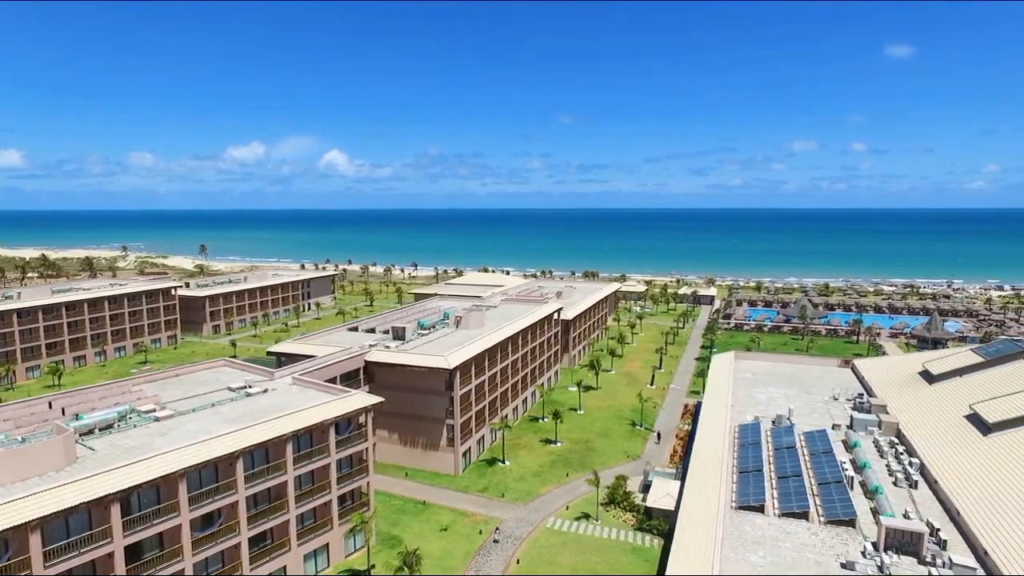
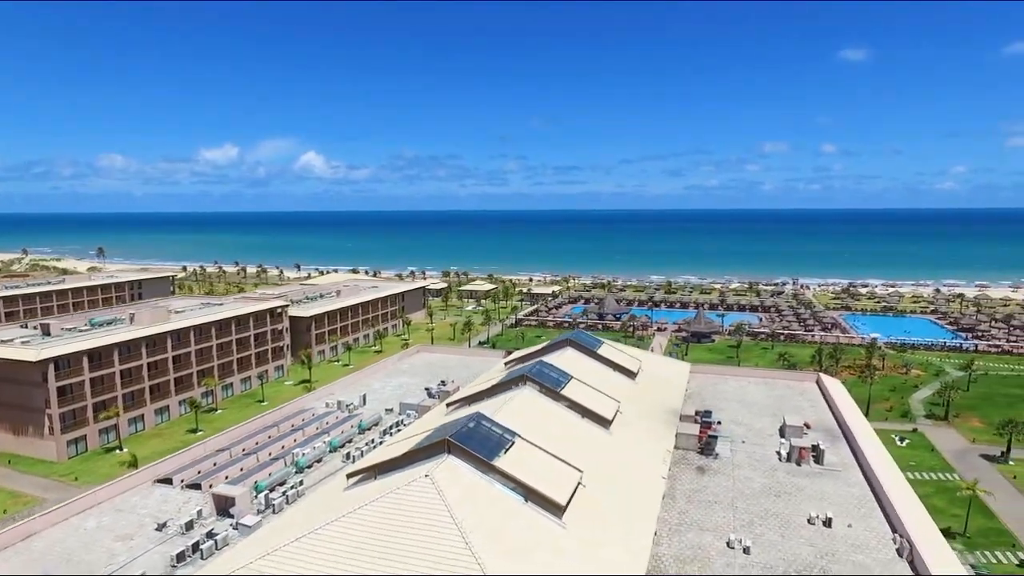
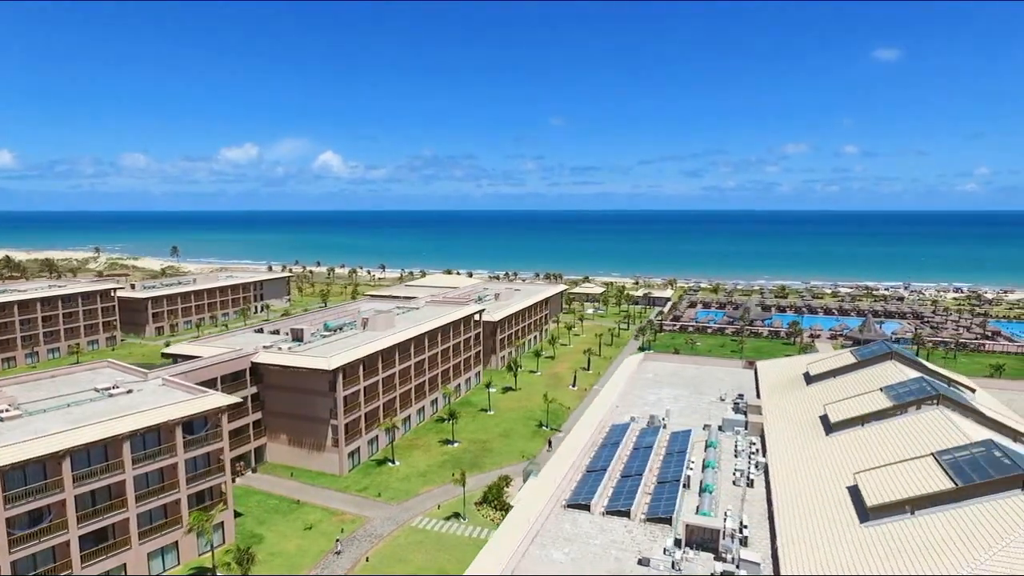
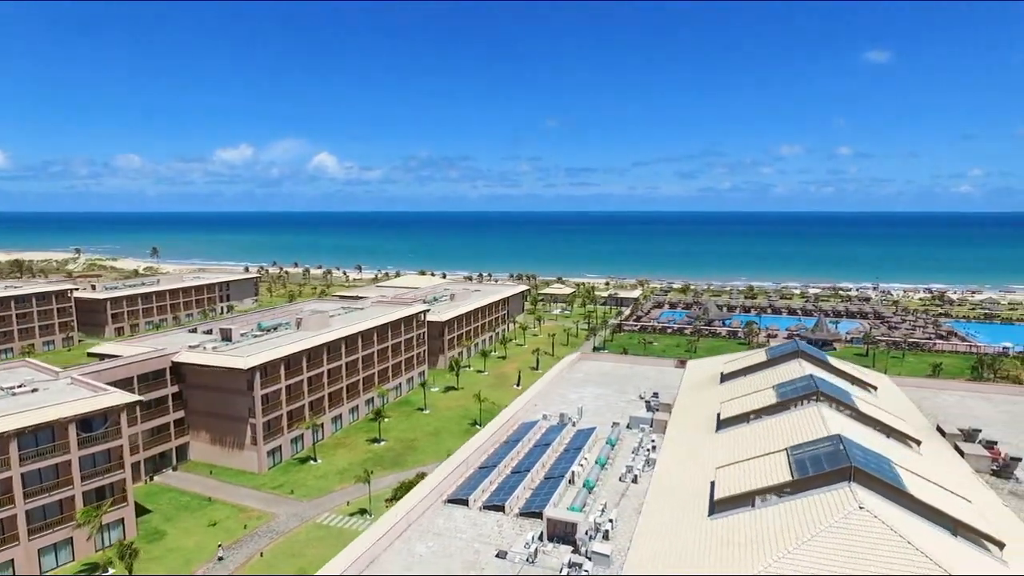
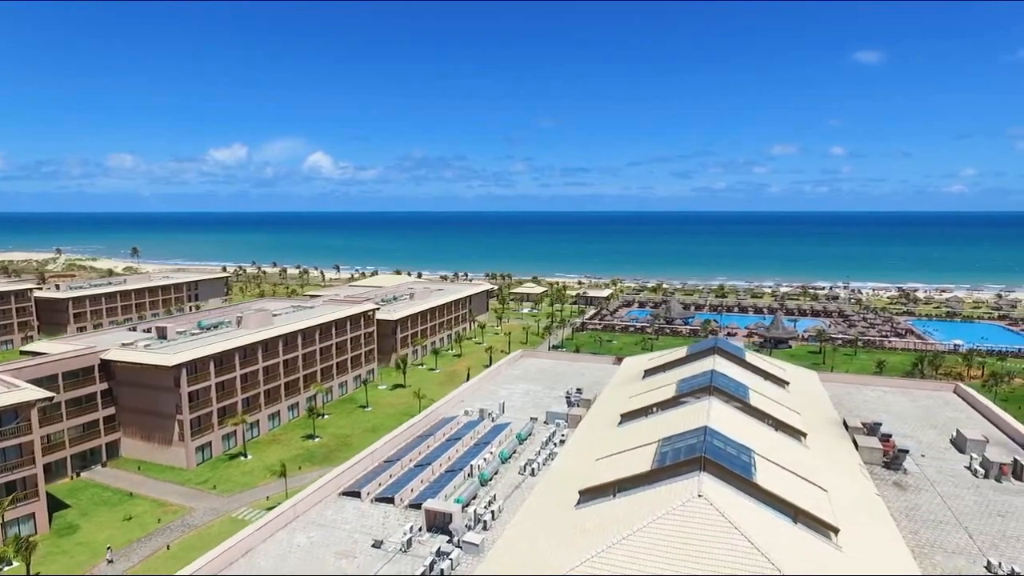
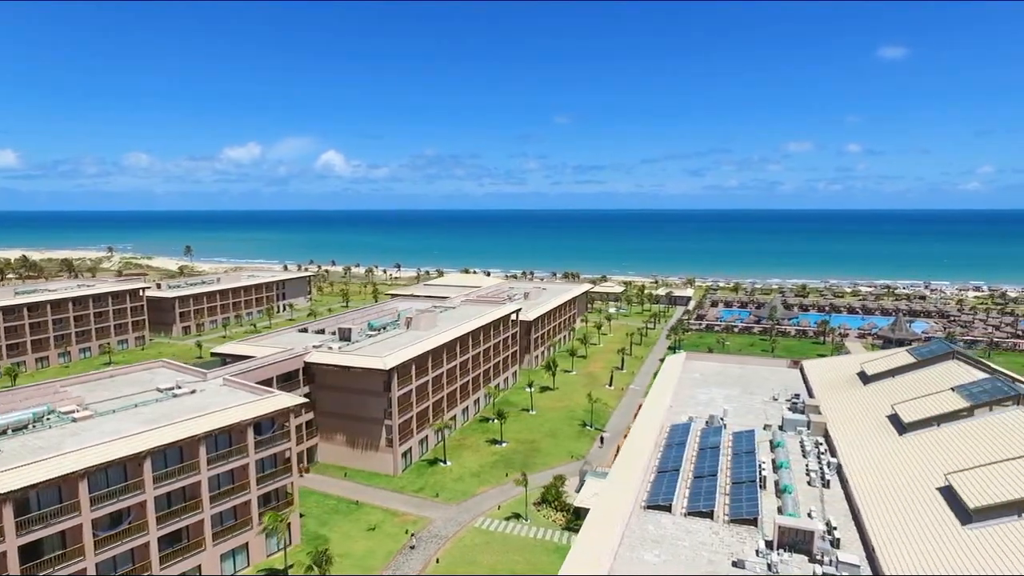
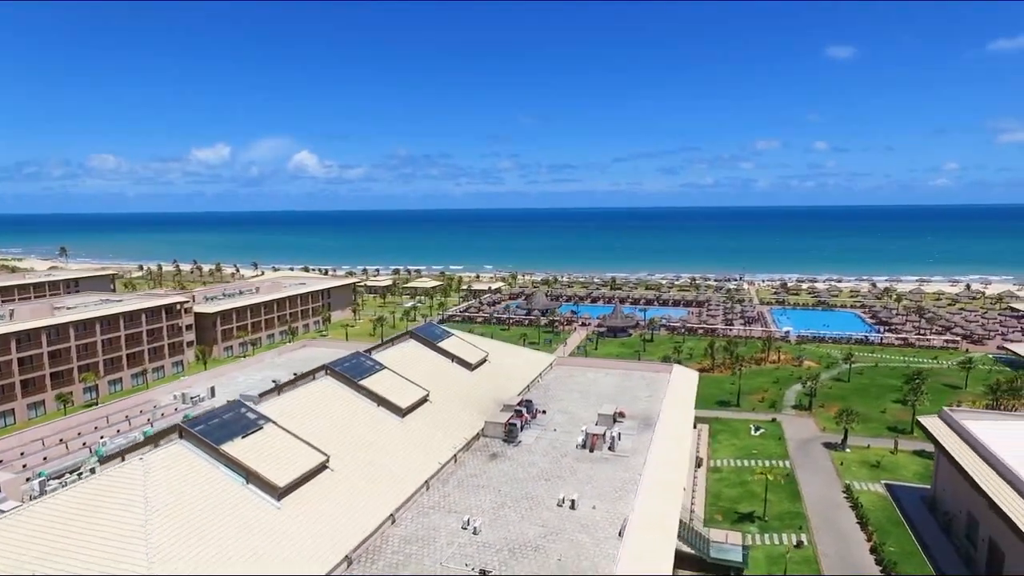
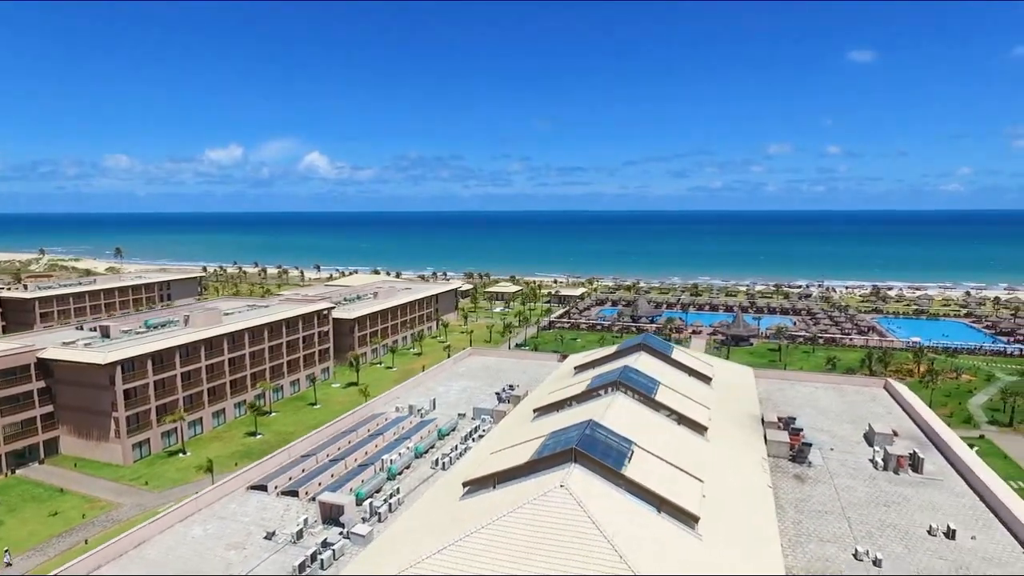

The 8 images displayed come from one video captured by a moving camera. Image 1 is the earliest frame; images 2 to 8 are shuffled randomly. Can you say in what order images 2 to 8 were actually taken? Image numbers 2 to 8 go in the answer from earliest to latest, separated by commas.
6, 3, 4, 5, 8, 2, 7
